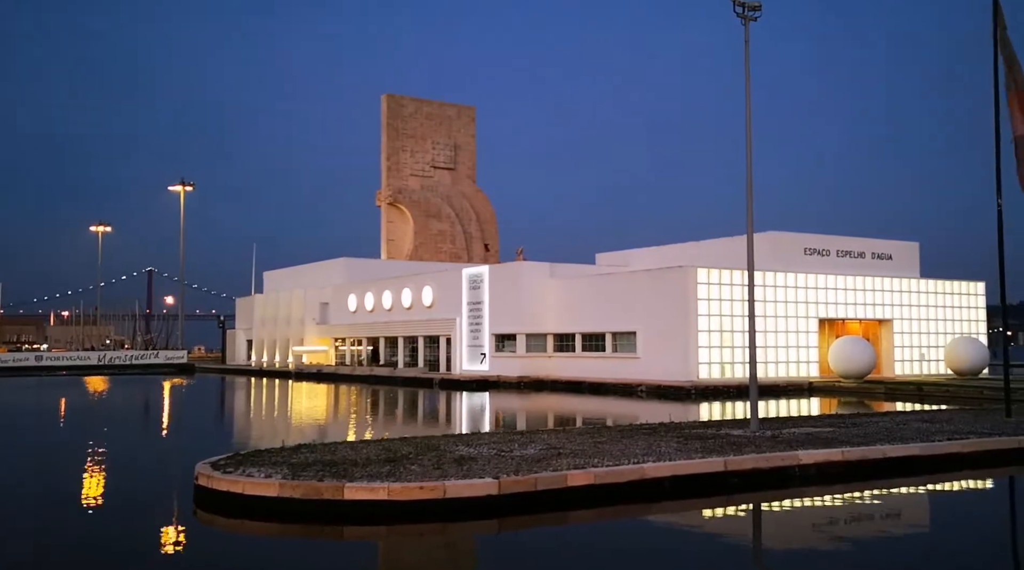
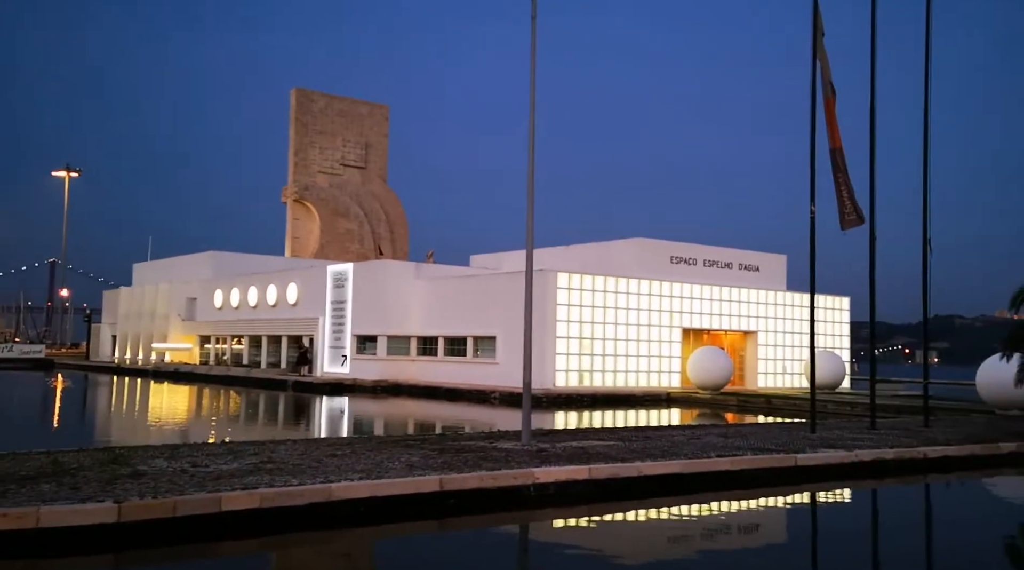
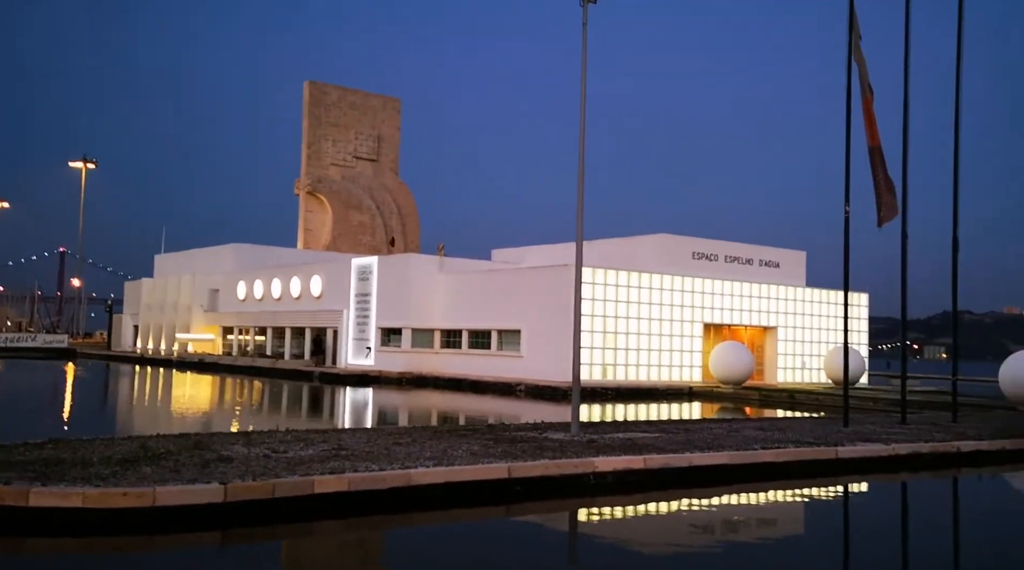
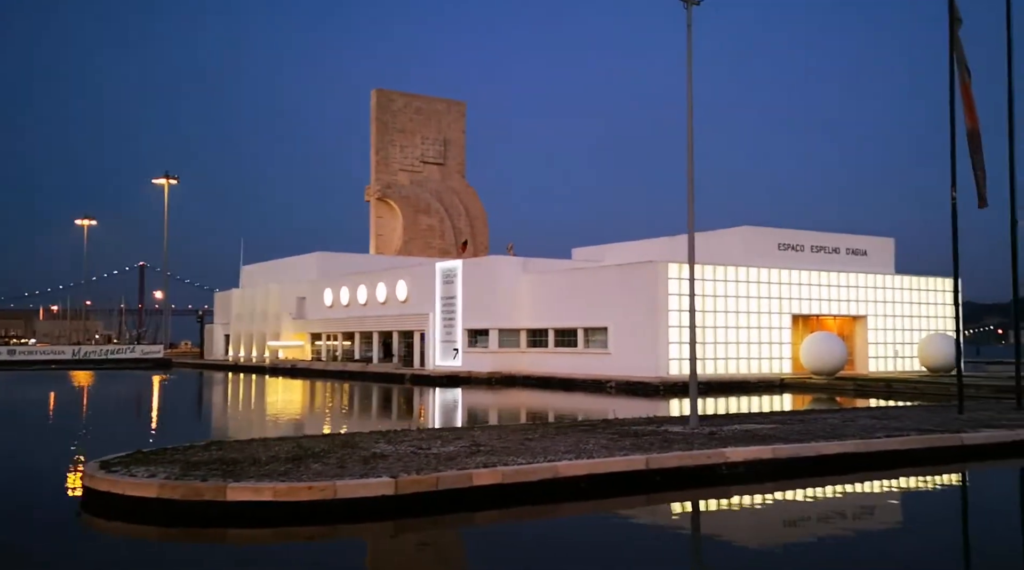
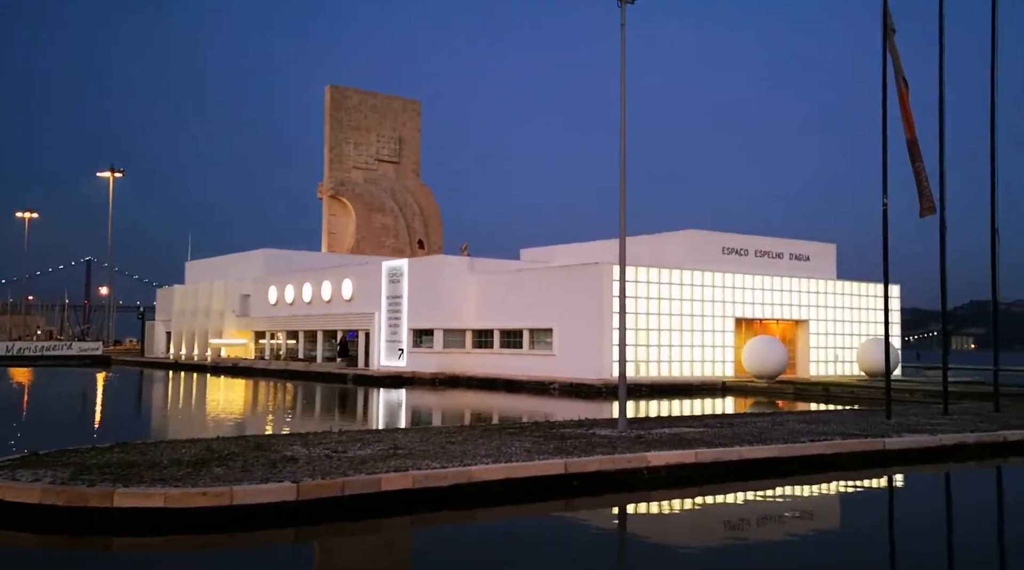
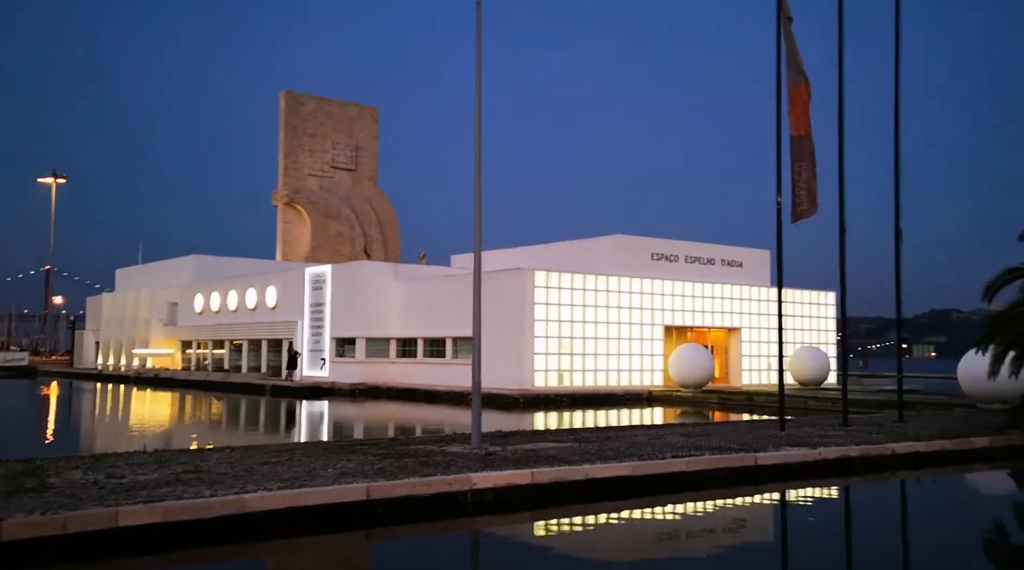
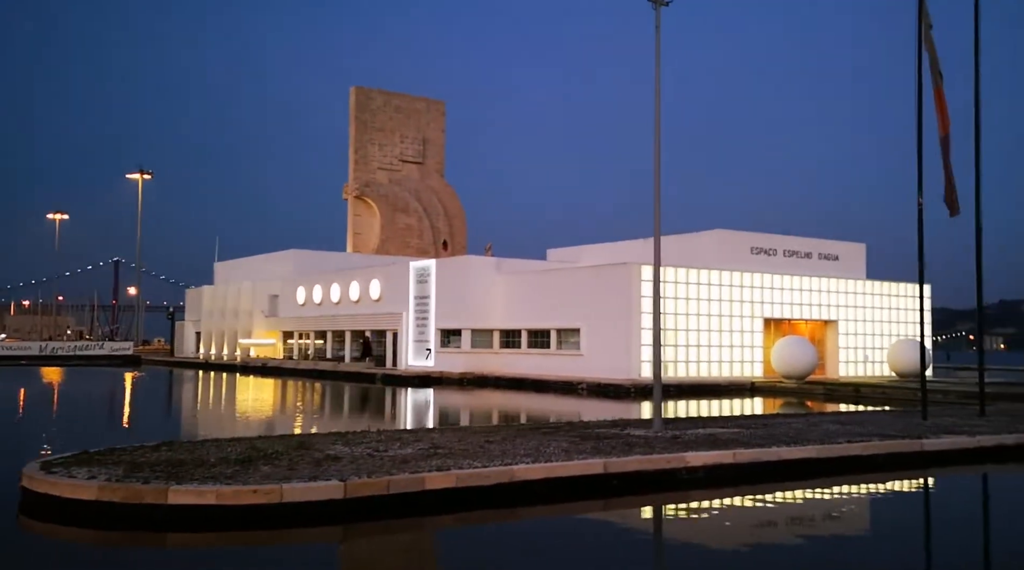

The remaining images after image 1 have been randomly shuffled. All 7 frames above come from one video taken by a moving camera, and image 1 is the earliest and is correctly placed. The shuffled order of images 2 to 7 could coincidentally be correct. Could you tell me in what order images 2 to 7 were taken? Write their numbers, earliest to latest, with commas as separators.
4, 7, 5, 3, 2, 6
